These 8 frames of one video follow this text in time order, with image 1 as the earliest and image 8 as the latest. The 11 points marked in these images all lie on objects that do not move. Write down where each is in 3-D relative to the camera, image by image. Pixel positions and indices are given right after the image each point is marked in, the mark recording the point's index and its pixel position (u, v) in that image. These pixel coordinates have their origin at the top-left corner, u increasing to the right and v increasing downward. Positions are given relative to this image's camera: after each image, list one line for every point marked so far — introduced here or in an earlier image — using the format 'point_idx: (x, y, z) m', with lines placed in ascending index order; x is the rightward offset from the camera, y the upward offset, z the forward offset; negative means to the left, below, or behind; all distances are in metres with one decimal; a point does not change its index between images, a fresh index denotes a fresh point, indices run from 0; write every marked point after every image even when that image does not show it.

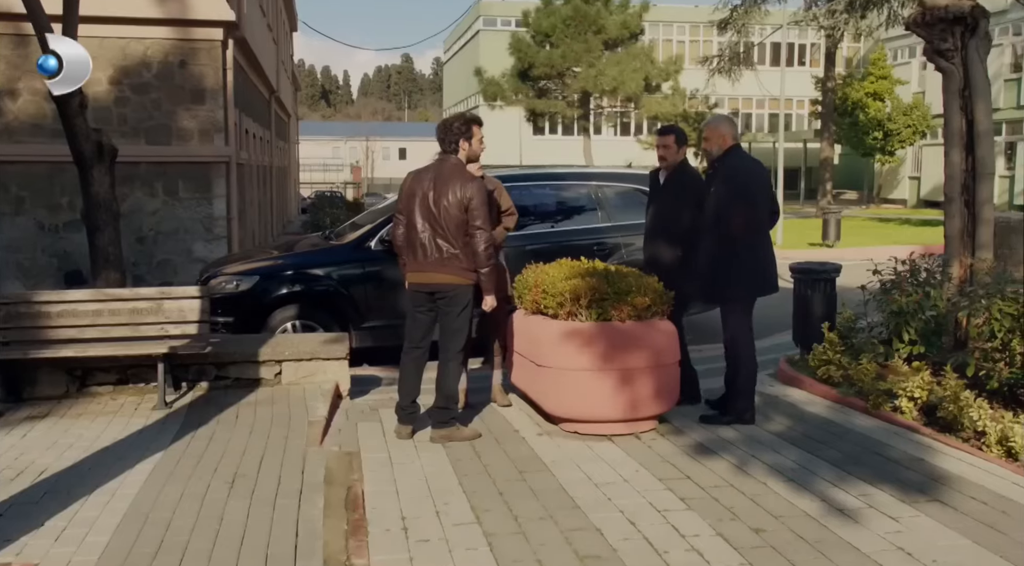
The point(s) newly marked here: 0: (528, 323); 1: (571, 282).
0: (+0.1, -0.3, +5.6) m
1: (+0.4, 0.0, +5.3) m
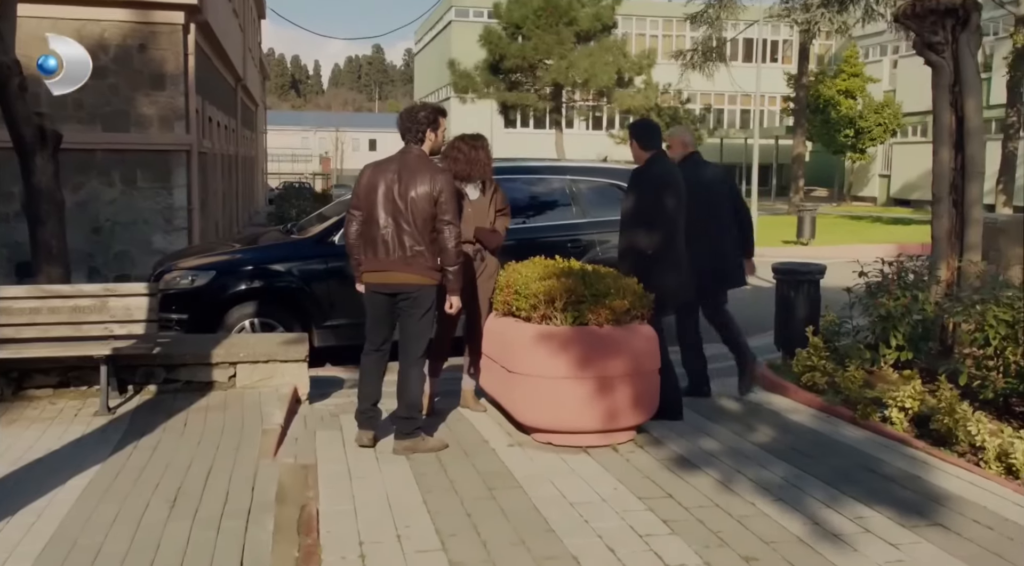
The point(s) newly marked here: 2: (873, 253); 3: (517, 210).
0: (-0.1, -0.3, +5.3) m
1: (+0.2, 0.0, +5.0) m
2: (+6.8, +0.6, +16.0) m
3: (0.0, +0.7, +8.5) m
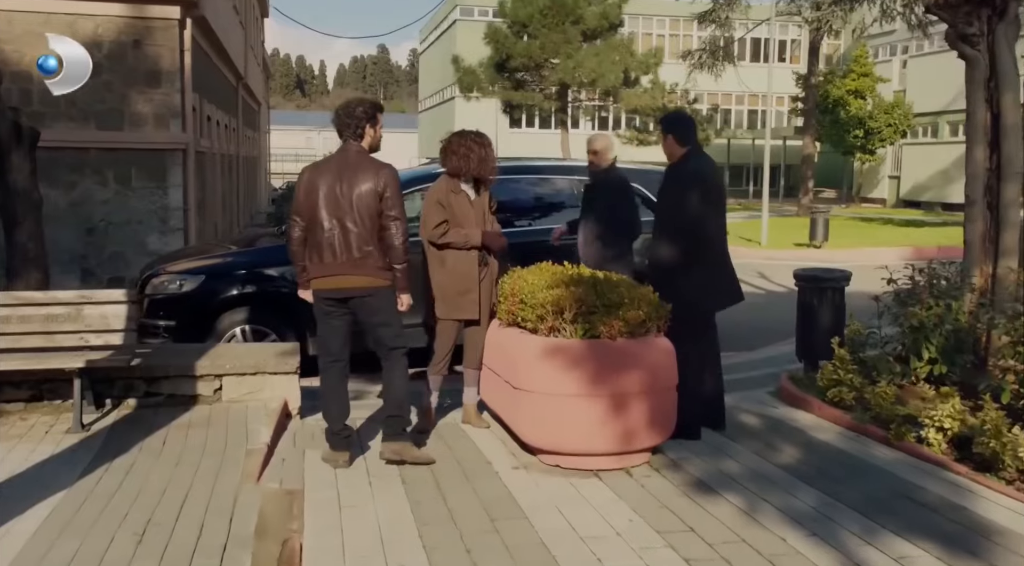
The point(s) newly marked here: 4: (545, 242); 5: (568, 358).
0: (0.0, -0.3, +4.9) m
1: (+0.2, 0.0, +4.6) m
2: (+6.9, +0.5, +15.5) m
3: (+0.1, +0.7, +8.1) m
4: (+0.3, +0.4, +8.0) m
5: (+0.3, -0.4, +4.4) m
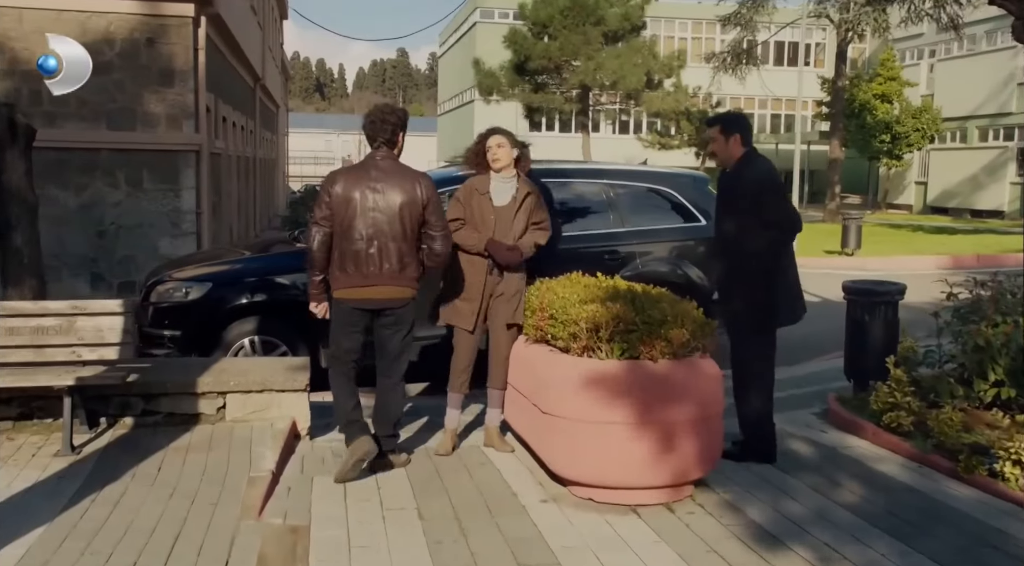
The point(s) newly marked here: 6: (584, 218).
0: (+0.1, -0.4, +4.4) m
1: (+0.4, -0.1, +4.2) m
2: (+7.3, +0.3, +15.0) m
3: (+0.3, +0.6, +7.6) m
4: (+0.5, +0.3, +7.5) m
5: (+0.4, -0.5, +3.9) m
6: (+0.6, +0.6, +7.7) m
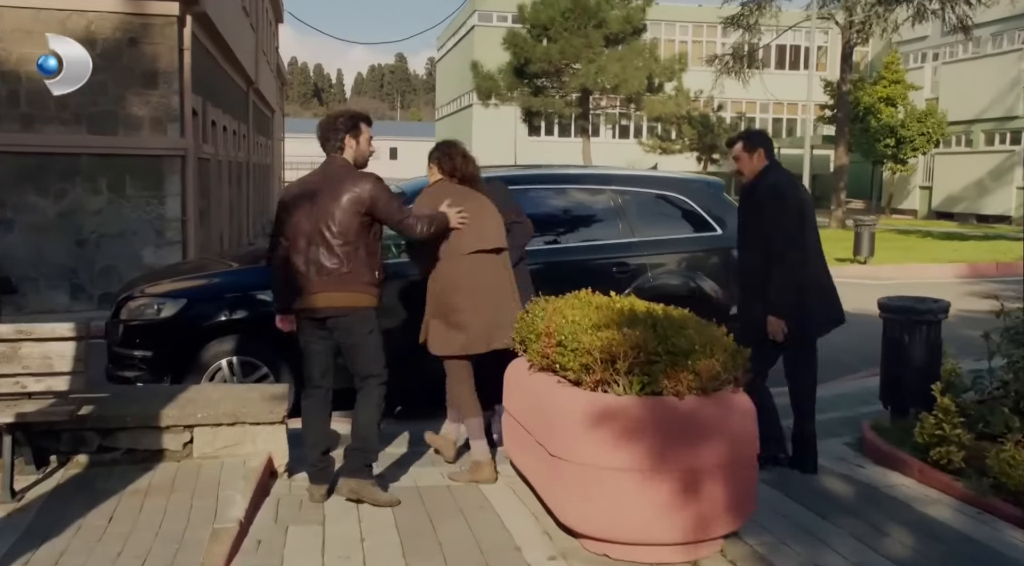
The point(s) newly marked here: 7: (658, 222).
0: (+0.1, -0.5, +3.9) m
1: (+0.4, -0.2, +3.6) m
2: (+7.3, +0.2, +14.4) m
3: (+0.3, +0.5, +7.1) m
4: (+0.5, +0.2, +7.0) m
5: (+0.4, -0.6, +3.4) m
6: (+0.6, +0.5, +7.2) m
7: (+1.3, +0.5, +7.3) m
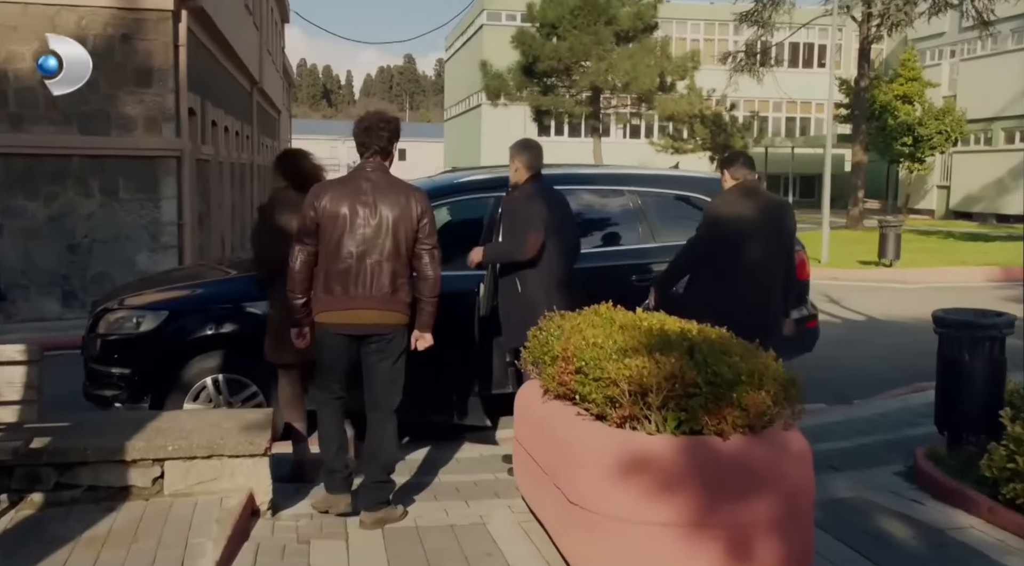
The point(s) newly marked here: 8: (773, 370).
0: (+0.2, -0.6, +3.3) m
1: (+0.4, -0.3, +3.1) m
2: (+7.4, +0.1, +13.8) m
3: (+0.4, +0.4, +6.5) m
4: (+0.6, +0.1, +6.4) m
5: (+0.5, -0.6, +2.8) m
6: (+0.7, +0.4, +6.6) m
7: (+1.3, +0.5, +6.8) m
8: (+1.0, -0.3, +3.1) m
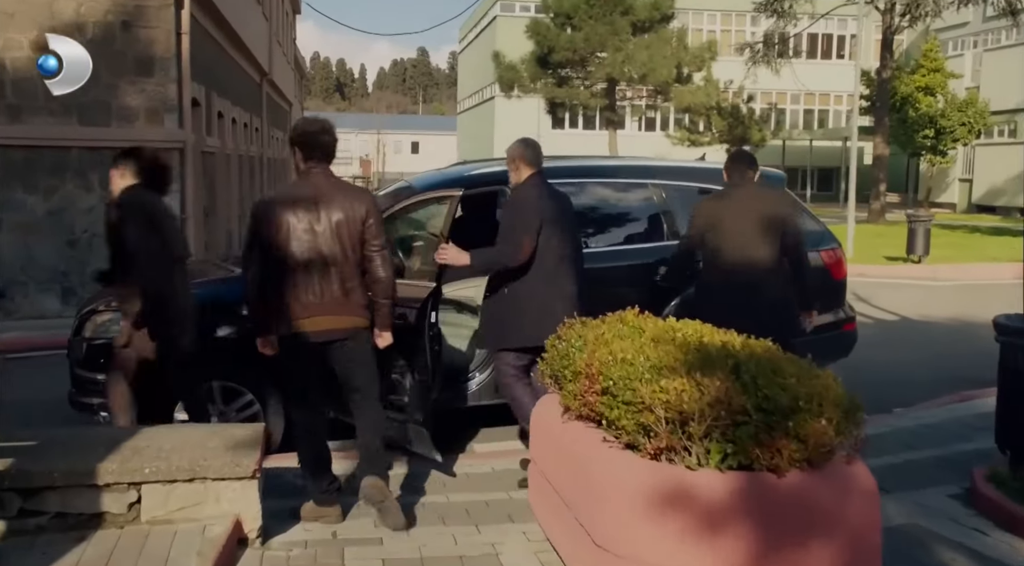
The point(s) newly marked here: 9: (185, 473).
0: (+0.2, -0.6, +2.9) m
1: (+0.5, -0.3, +2.6) m
2: (+7.7, +0.2, +13.3) m
3: (+0.5, +0.4, +6.1) m
4: (+0.7, +0.1, +6.0) m
5: (+0.5, -0.7, +2.4) m
6: (+0.8, +0.4, +6.2) m
7: (+1.4, +0.5, +6.3) m
8: (+1.0, -0.3, +2.7) m
9: (-1.4, -0.8, +3.6) m
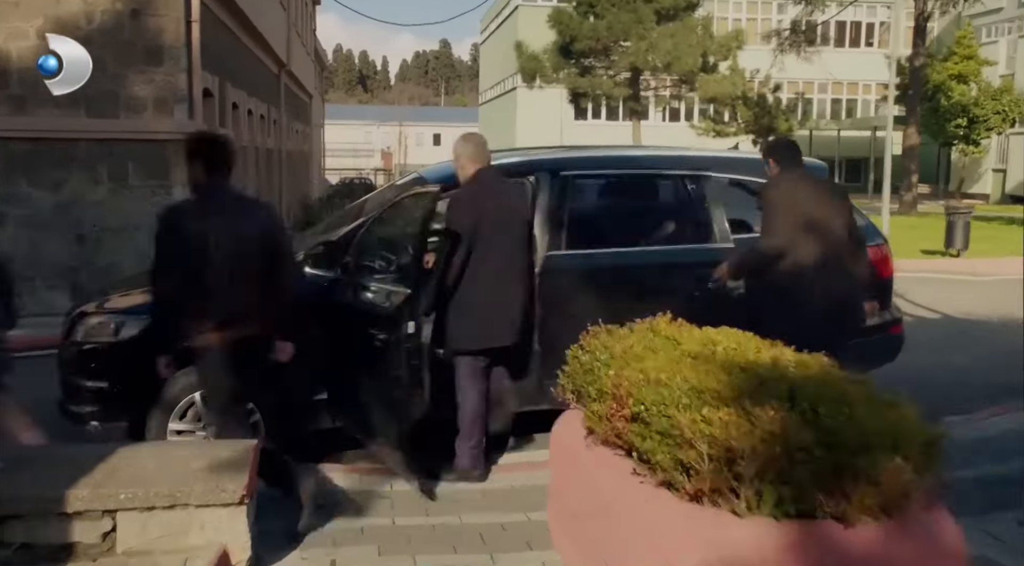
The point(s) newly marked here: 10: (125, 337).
0: (+0.3, -0.6, +2.5) m
1: (+0.5, -0.3, +2.2) m
2: (+8.0, +0.2, +12.6) m
3: (+0.6, +0.4, +5.7) m
4: (+0.8, +0.1, +5.5) m
5: (+0.6, -0.7, +2.0) m
6: (+1.0, +0.4, +5.7) m
7: (+1.6, +0.5, +5.8) m
8: (+1.1, -0.4, +2.2) m
9: (-1.3, -0.8, +3.2) m
10: (-2.3, -0.3, +5.0) m
